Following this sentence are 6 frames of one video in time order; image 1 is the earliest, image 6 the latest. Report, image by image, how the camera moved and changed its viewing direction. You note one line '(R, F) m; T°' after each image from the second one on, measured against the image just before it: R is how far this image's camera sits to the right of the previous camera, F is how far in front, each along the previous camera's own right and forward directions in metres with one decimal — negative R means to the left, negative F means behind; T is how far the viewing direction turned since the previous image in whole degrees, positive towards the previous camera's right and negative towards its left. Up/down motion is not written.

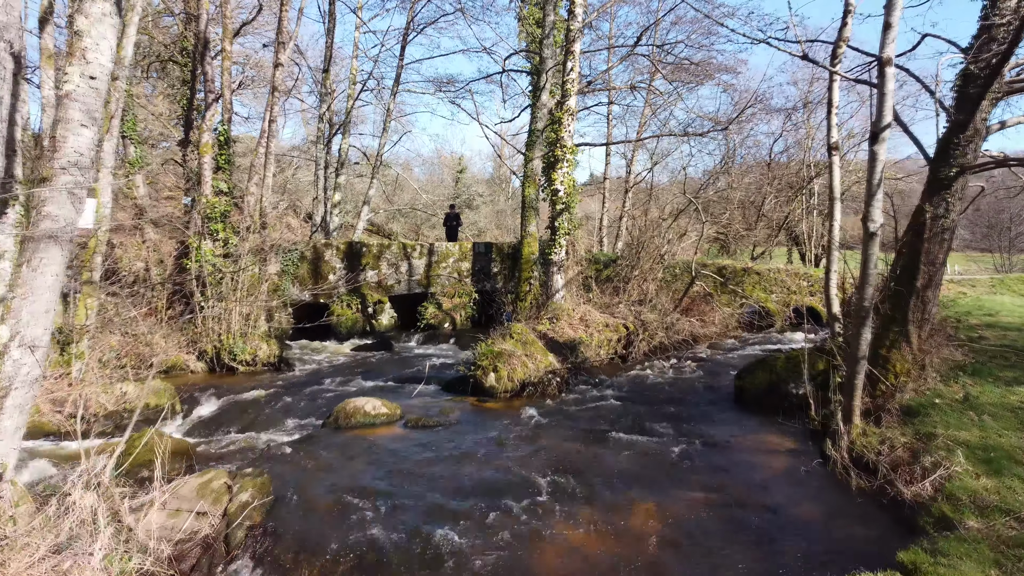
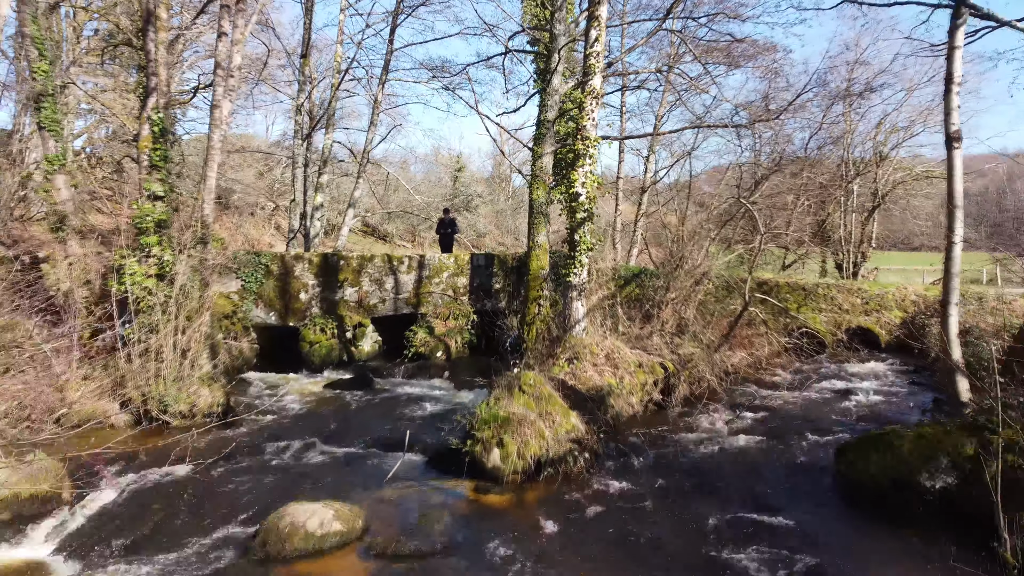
(-0.1, +2.0) m; 0°
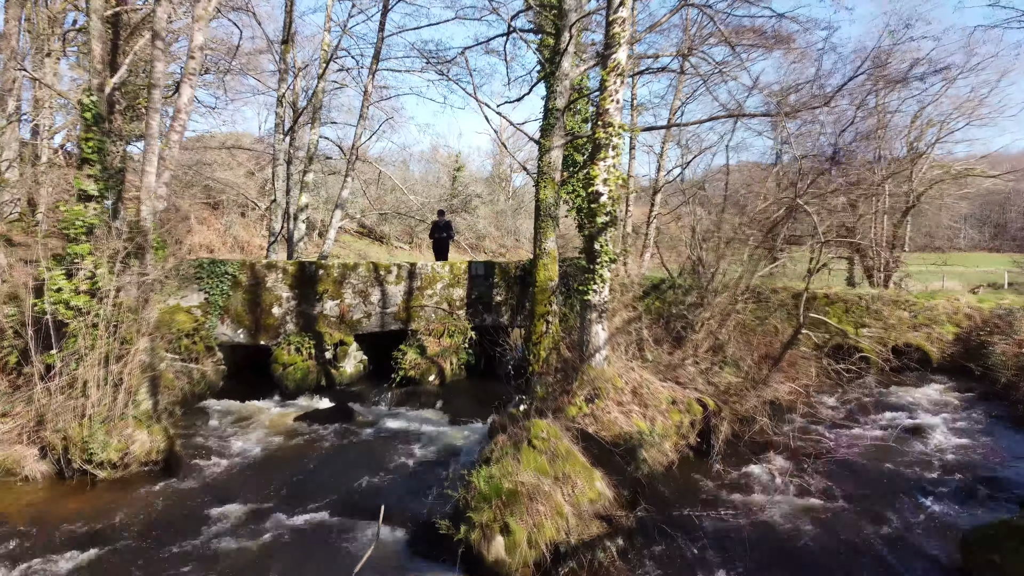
(0.0, +1.4) m; 0°
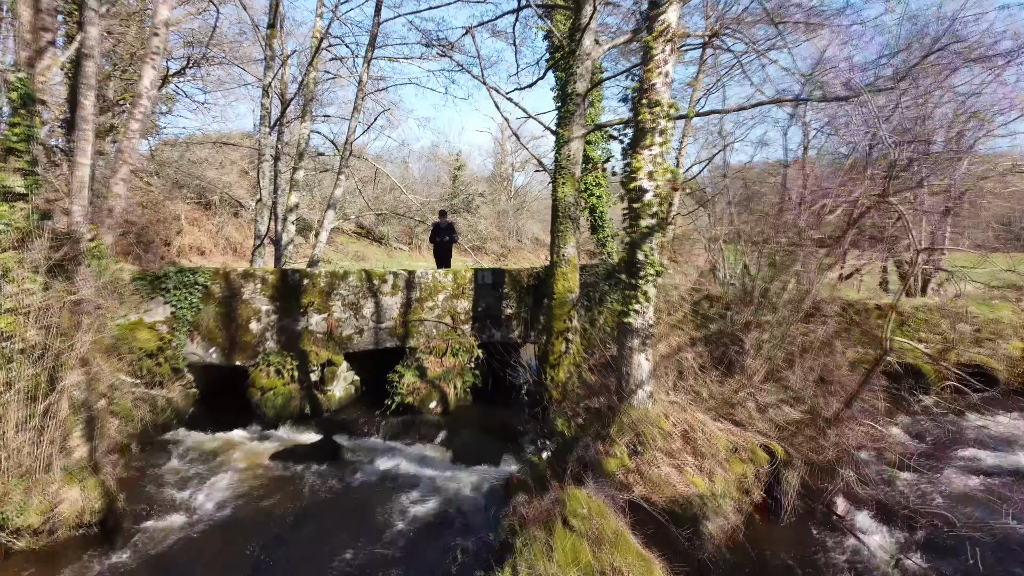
(-0.1, +1.2) m; 0°
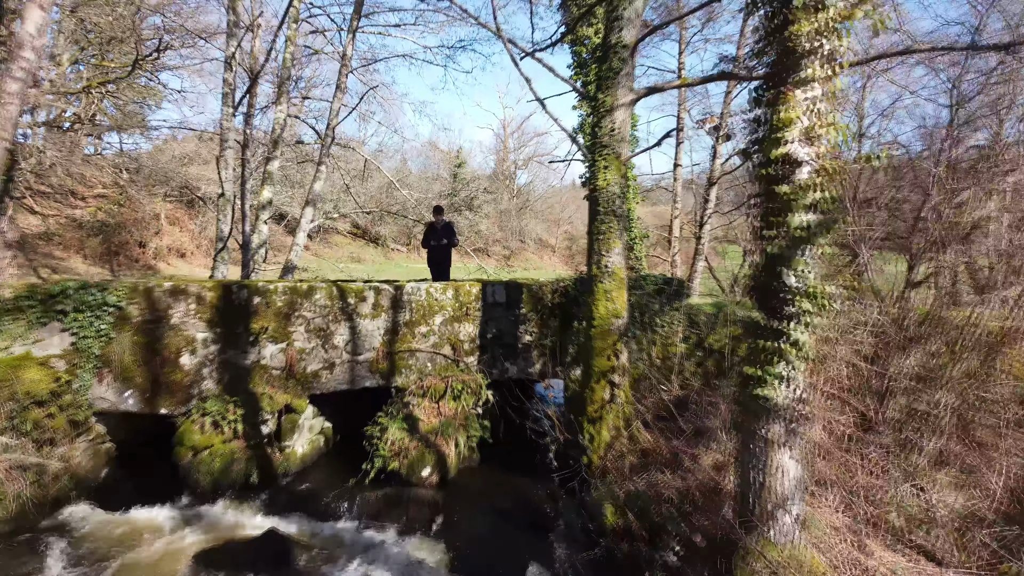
(-0.2, +2.1) m; 0°
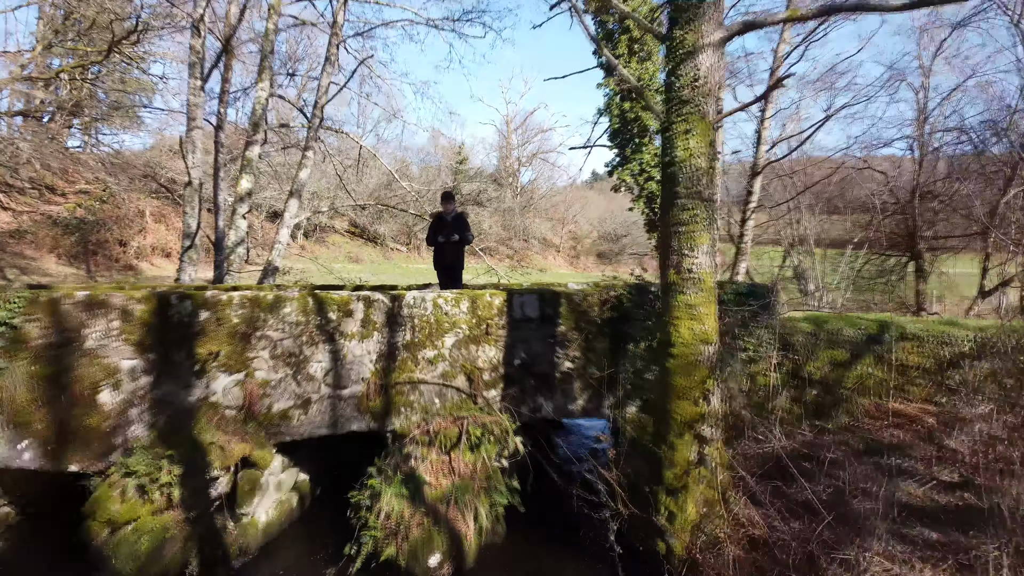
(-0.2, +1.6) m; 0°
